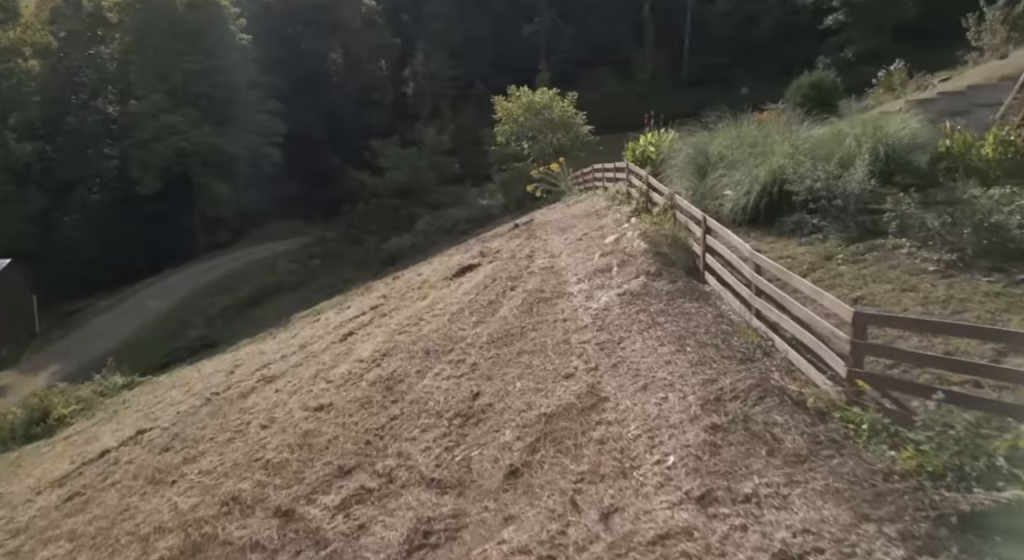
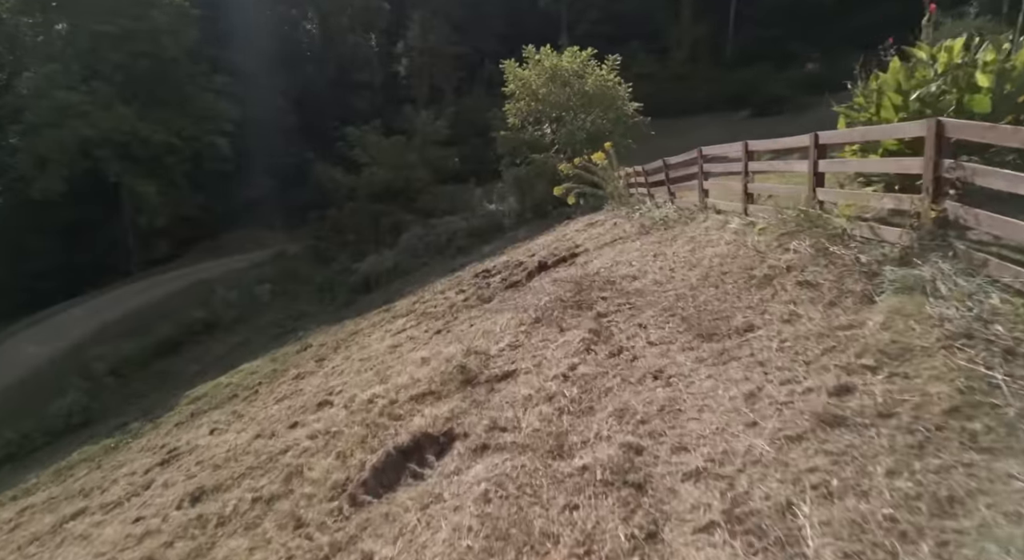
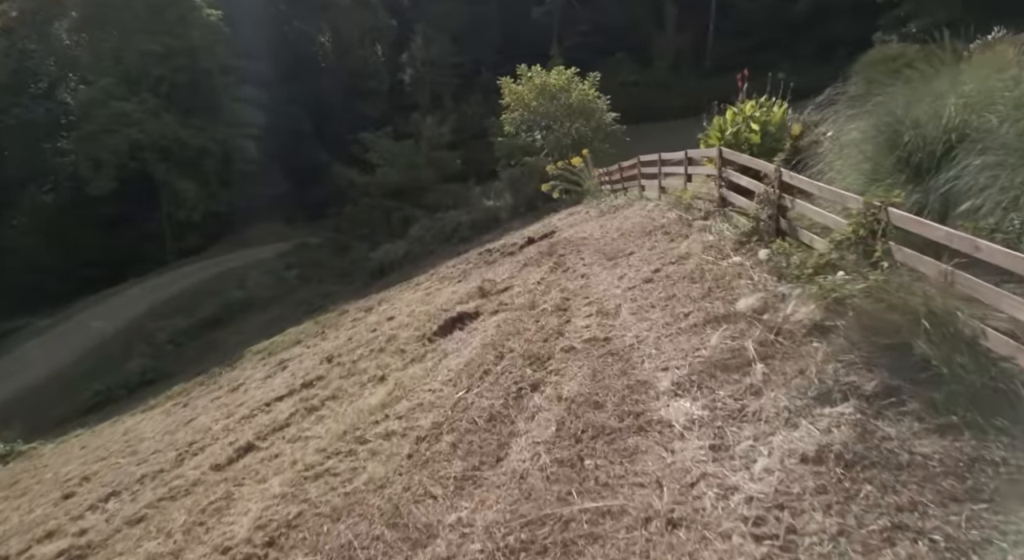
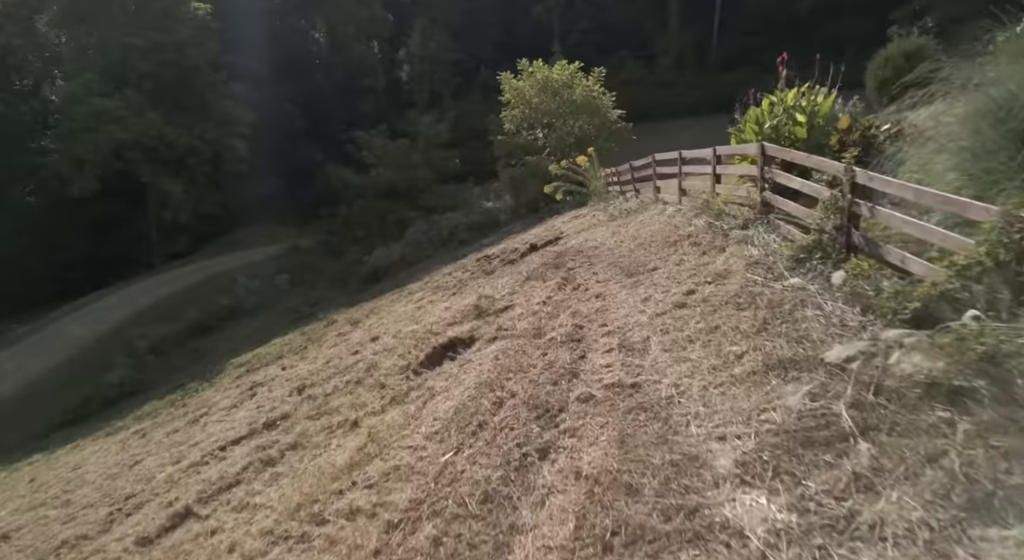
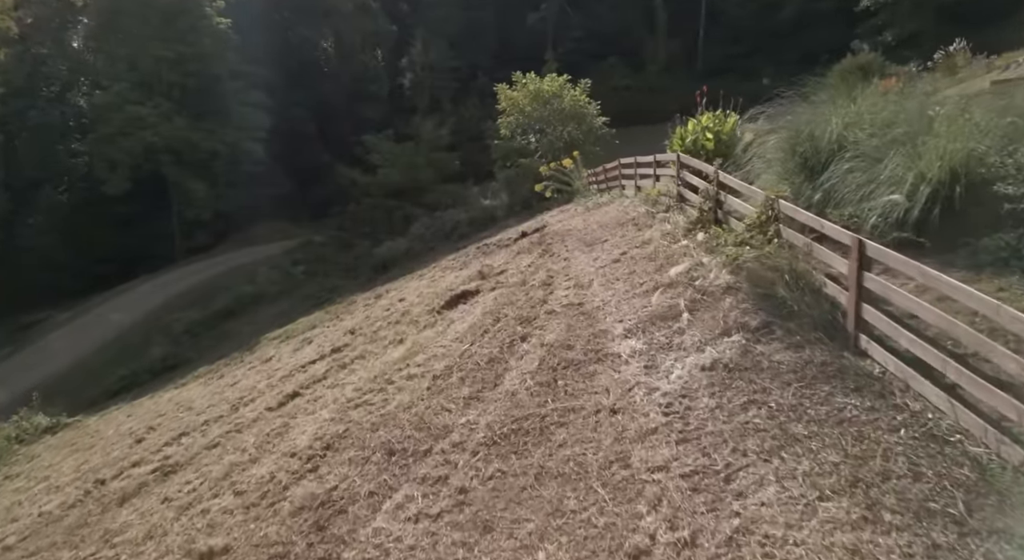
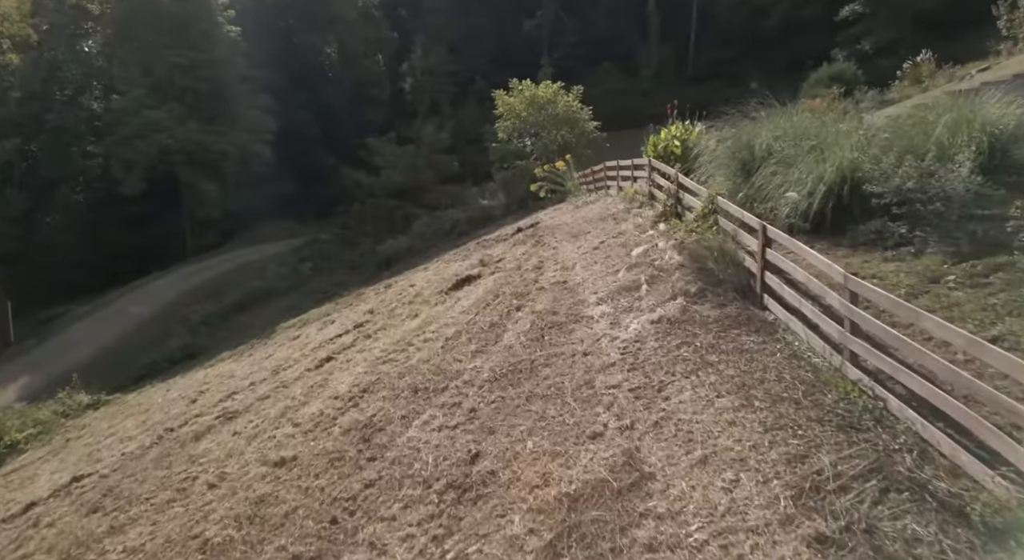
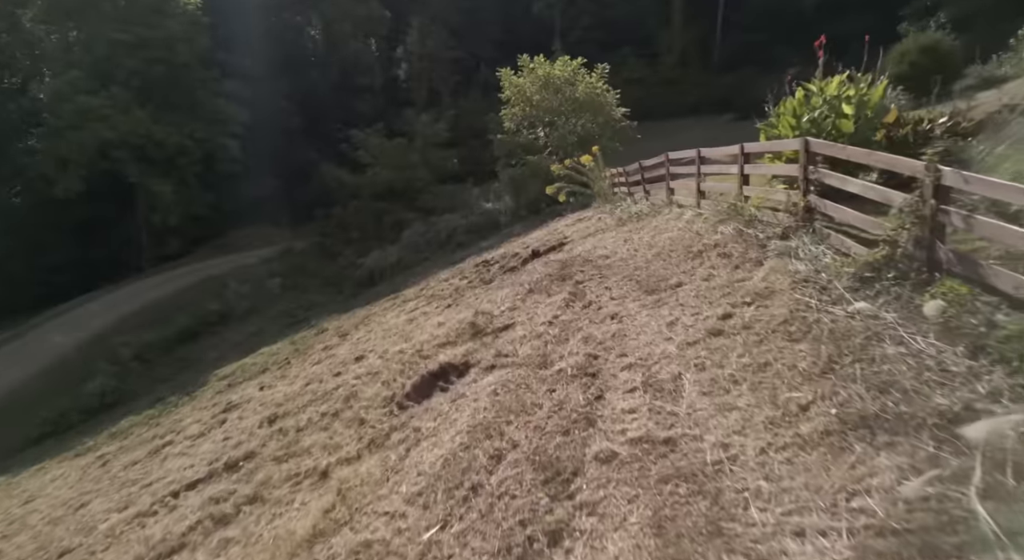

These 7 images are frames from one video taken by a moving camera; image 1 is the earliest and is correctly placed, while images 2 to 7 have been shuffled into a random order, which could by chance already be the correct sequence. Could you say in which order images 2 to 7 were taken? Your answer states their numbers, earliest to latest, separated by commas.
6, 5, 3, 4, 7, 2
